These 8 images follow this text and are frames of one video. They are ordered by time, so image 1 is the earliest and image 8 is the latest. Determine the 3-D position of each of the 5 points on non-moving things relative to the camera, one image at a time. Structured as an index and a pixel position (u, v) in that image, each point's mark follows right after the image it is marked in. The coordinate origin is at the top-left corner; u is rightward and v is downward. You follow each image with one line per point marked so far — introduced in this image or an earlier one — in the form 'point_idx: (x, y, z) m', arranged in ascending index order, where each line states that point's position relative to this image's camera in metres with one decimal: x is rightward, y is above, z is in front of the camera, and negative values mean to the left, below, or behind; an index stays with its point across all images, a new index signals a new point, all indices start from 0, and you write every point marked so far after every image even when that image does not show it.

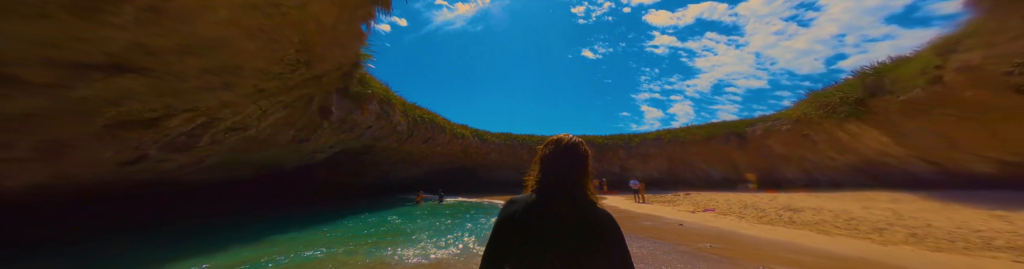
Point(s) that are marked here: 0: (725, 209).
0: (+9.6, -3.3, +10.8) m
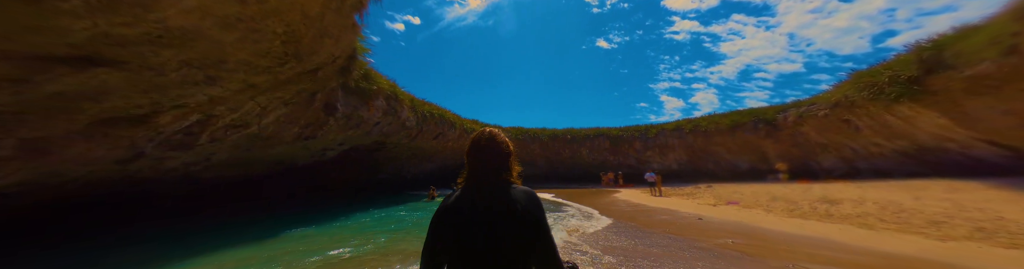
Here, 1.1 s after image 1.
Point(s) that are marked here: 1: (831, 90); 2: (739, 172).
0: (+10.0, -2.8, +10.1) m
1: (+17.8, +2.5, +13.5) m
2: (+16.7, -2.8, +17.8) m
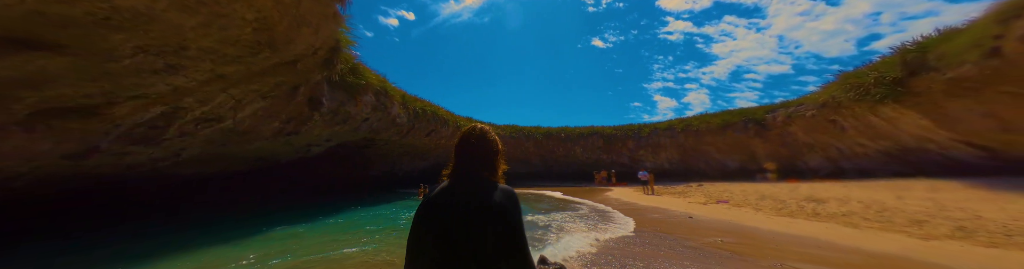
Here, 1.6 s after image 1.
0: (+9.6, -2.8, +10.2) m
1: (+17.4, +2.5, +13.8) m
2: (+16.2, -2.7, +18.1) m
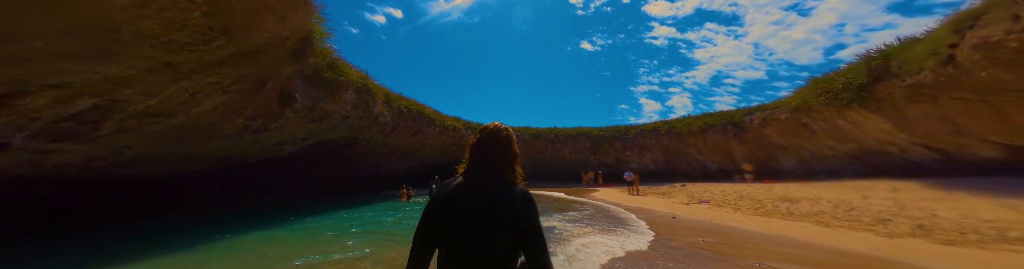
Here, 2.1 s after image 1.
0: (+9.0, -2.8, +10.5) m
1: (+16.6, +2.3, +14.4) m
2: (+15.2, -2.9, +18.7) m
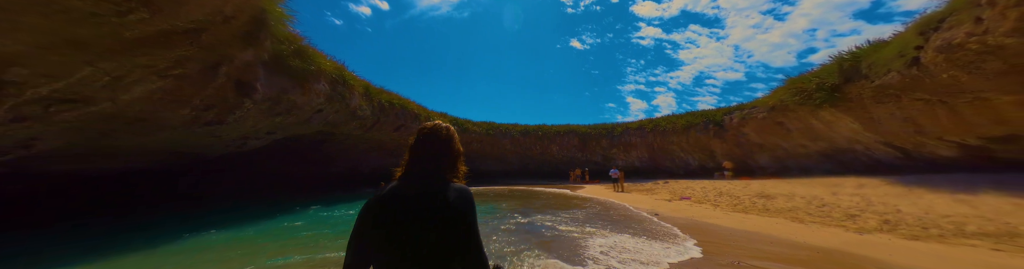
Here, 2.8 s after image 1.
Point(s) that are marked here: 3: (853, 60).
0: (+8.3, -2.7, +10.6) m
1: (+15.8, +2.4, +14.9) m
2: (+14.1, -2.7, +19.1) m
3: (+14.2, +3.1, +10.1) m
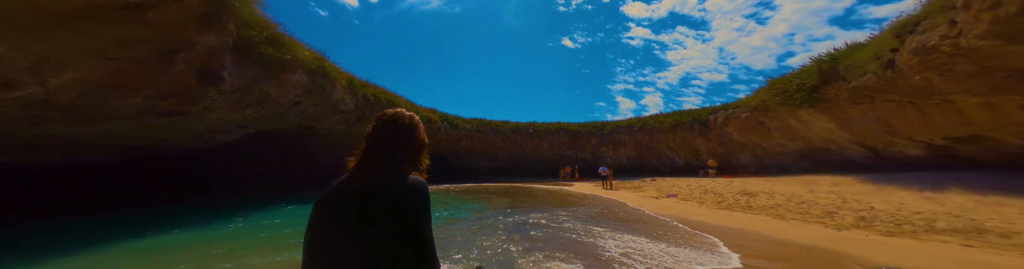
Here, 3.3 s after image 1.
0: (+7.8, -2.7, +10.8) m
1: (+15.1, +2.5, +15.3) m
2: (+13.3, -2.6, +19.5) m
3: (+13.7, +3.1, +10.4) m
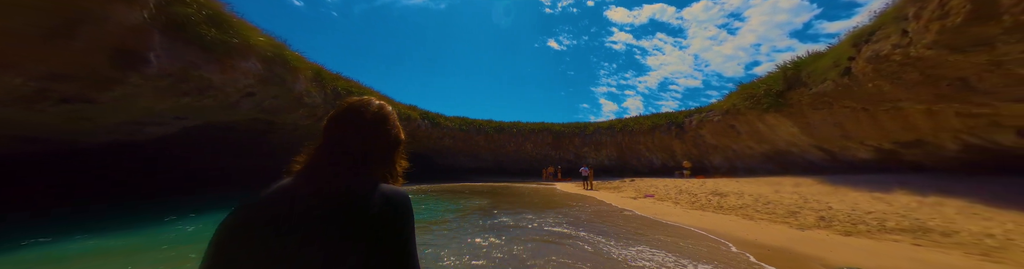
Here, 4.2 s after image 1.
0: (+6.8, -2.7, +11.0) m
1: (+13.9, +2.3, +15.9) m
2: (+11.7, -2.7, +20.0) m
3: (+12.8, +3.0, +10.9) m
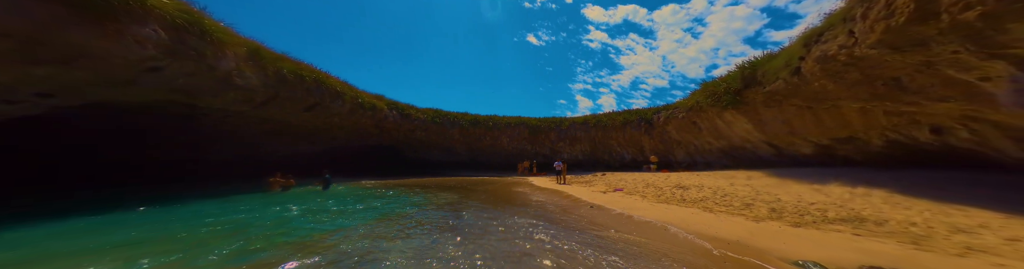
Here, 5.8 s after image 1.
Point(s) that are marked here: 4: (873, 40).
0: (+5.3, -2.4, +11.1) m
1: (+12.0, +2.6, +16.6) m
2: (+9.4, -2.3, +20.6) m
3: (+11.4, +3.1, +11.5) m
4: (+8.5, +2.2, +5.8) m
